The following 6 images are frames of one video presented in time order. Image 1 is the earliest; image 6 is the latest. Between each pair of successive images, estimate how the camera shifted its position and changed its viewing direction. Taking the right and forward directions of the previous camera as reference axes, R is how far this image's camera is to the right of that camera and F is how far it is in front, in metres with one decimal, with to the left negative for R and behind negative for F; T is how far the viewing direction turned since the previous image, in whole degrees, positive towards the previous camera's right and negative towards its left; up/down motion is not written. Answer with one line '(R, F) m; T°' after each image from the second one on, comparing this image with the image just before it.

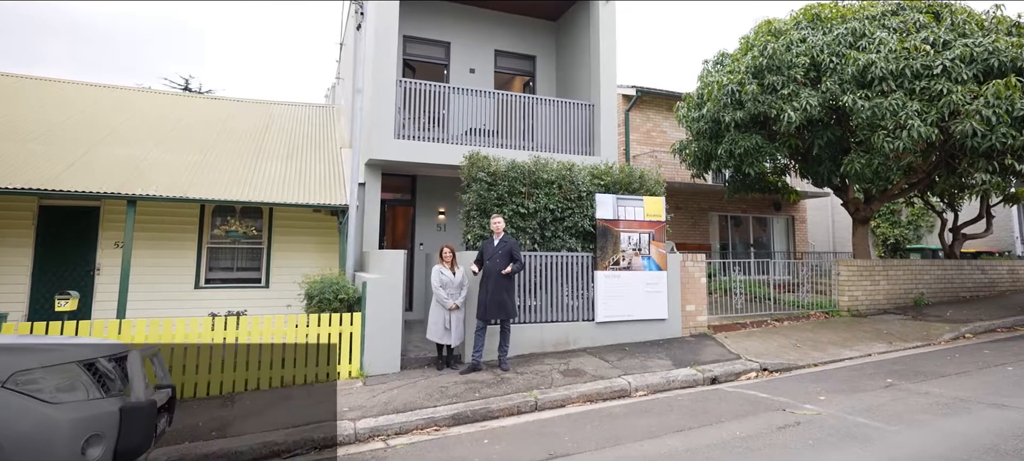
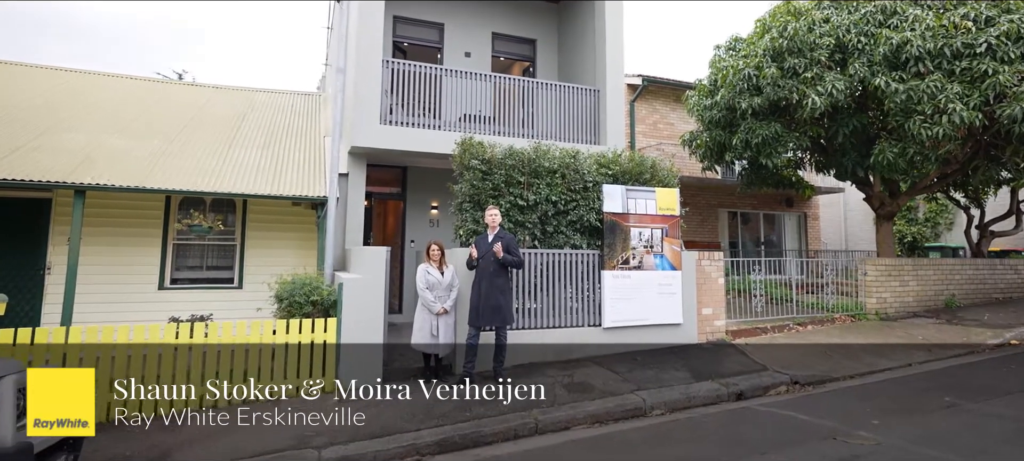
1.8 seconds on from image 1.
(0.0, +0.8) m; 0°
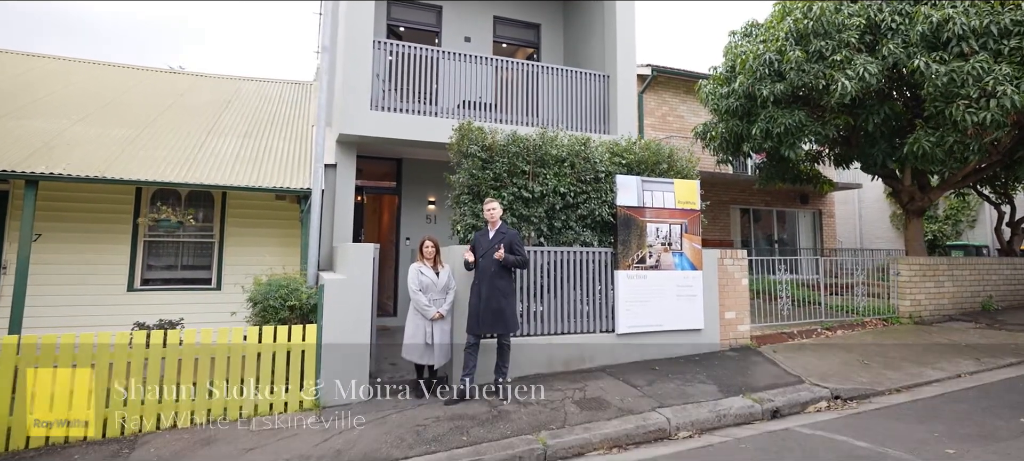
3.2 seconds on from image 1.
(0.0, +0.7) m; 0°
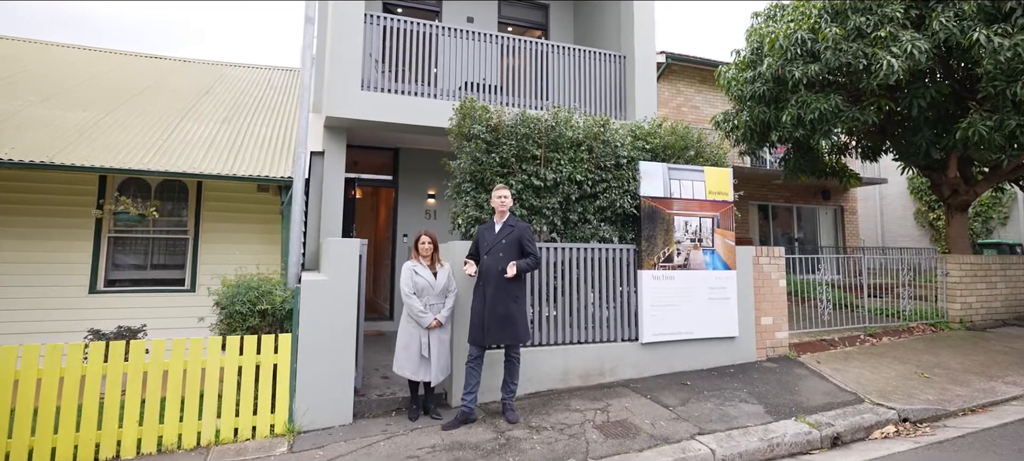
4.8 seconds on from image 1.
(-0.1, +0.8) m; 0°
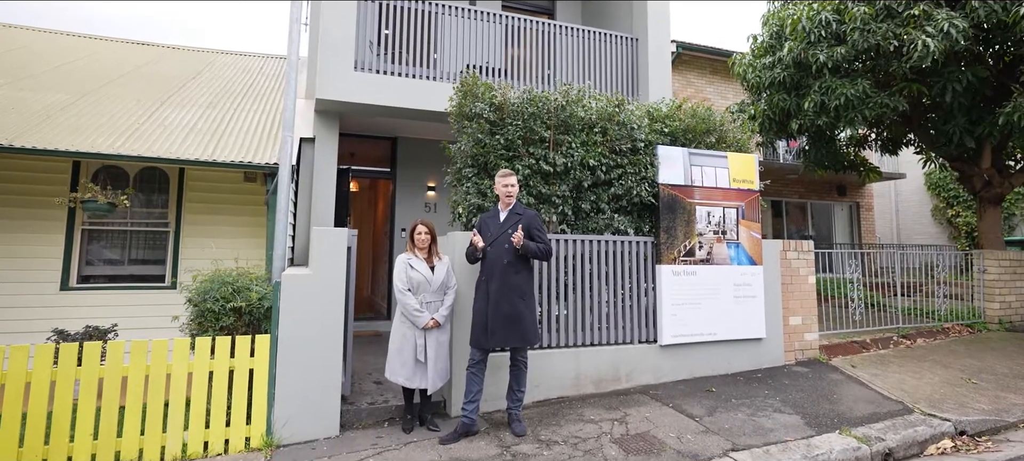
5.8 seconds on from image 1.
(0.0, +0.5) m; 0°
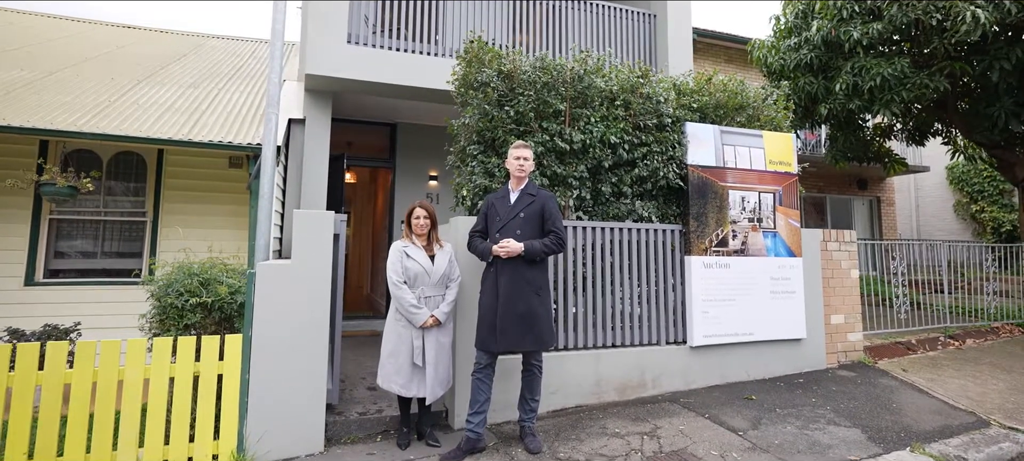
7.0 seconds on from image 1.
(-0.1, +0.5) m; 0°
